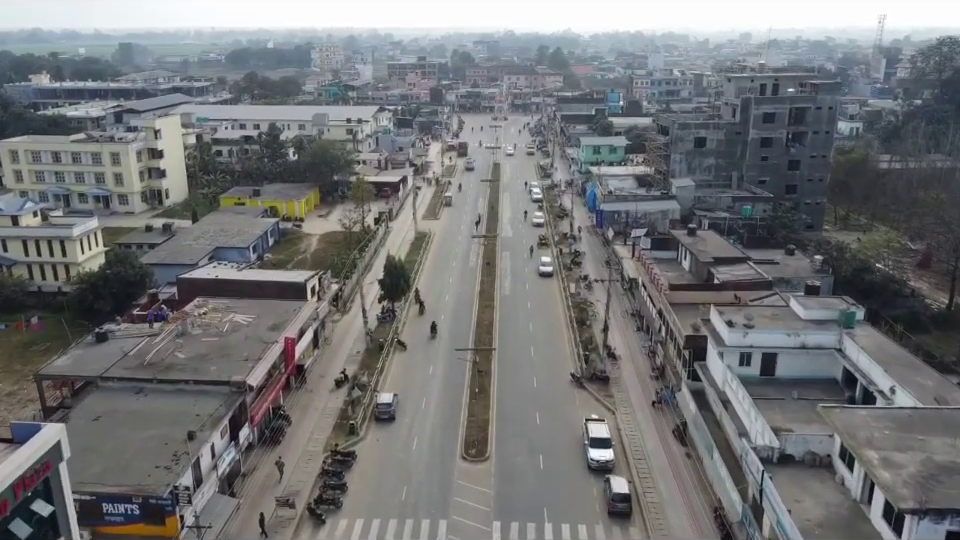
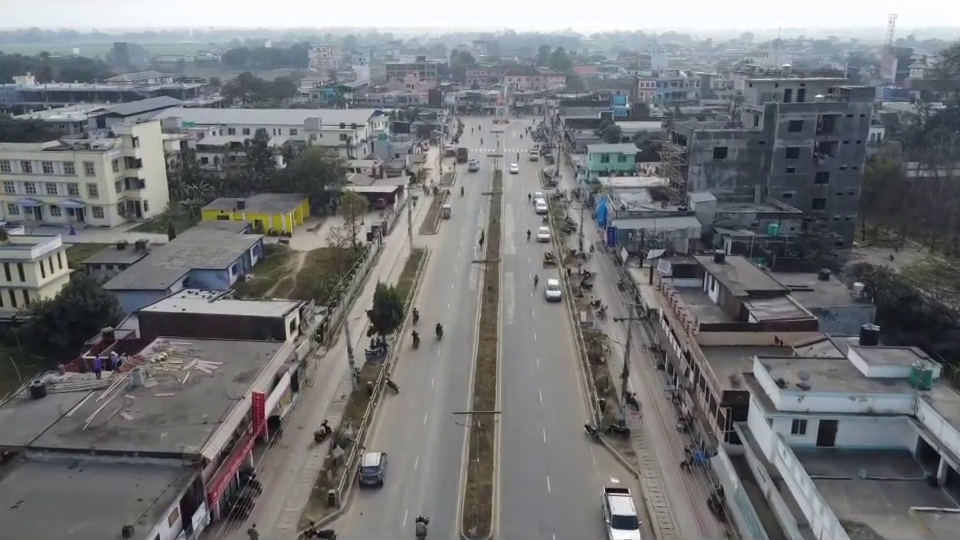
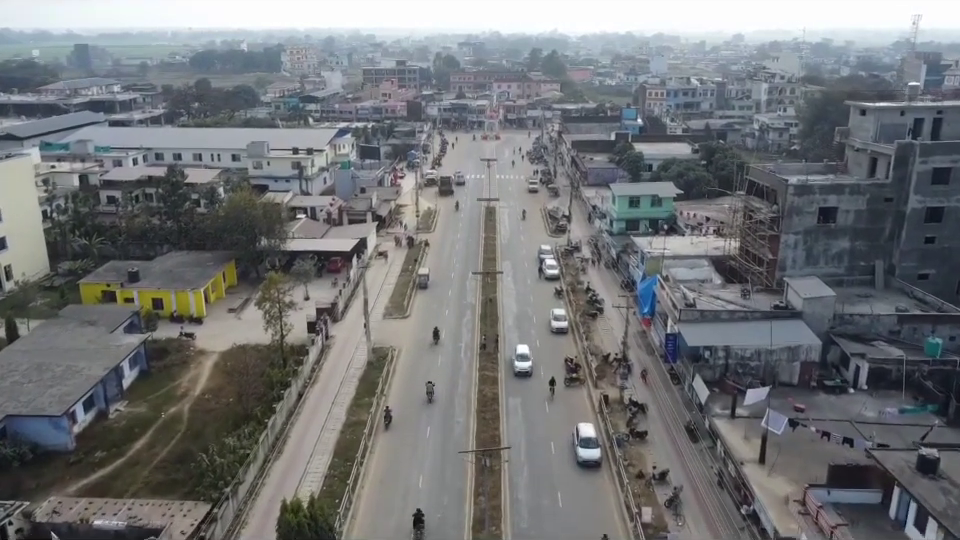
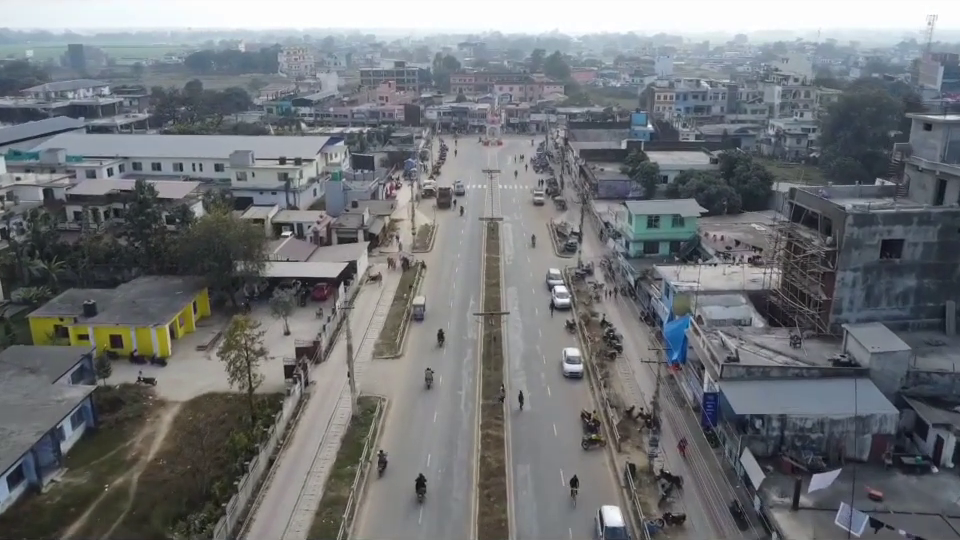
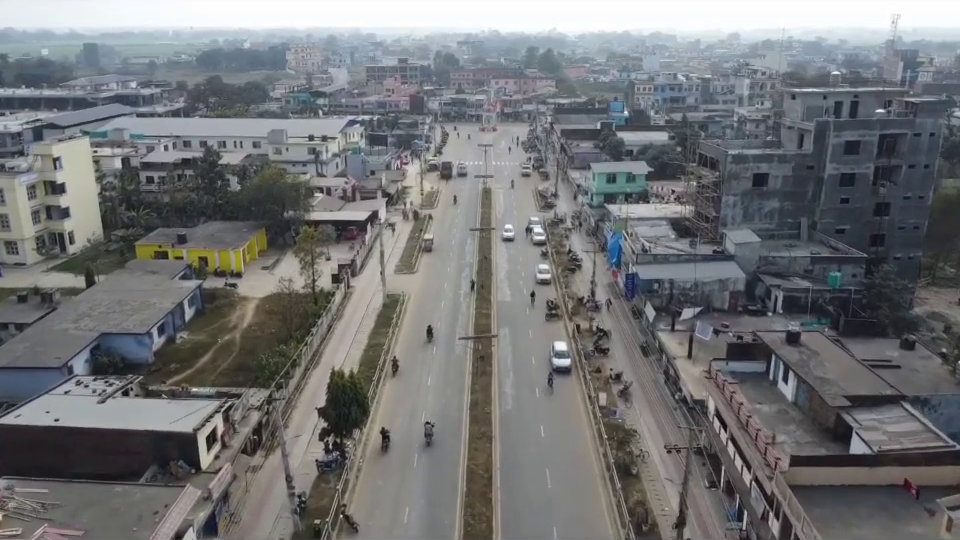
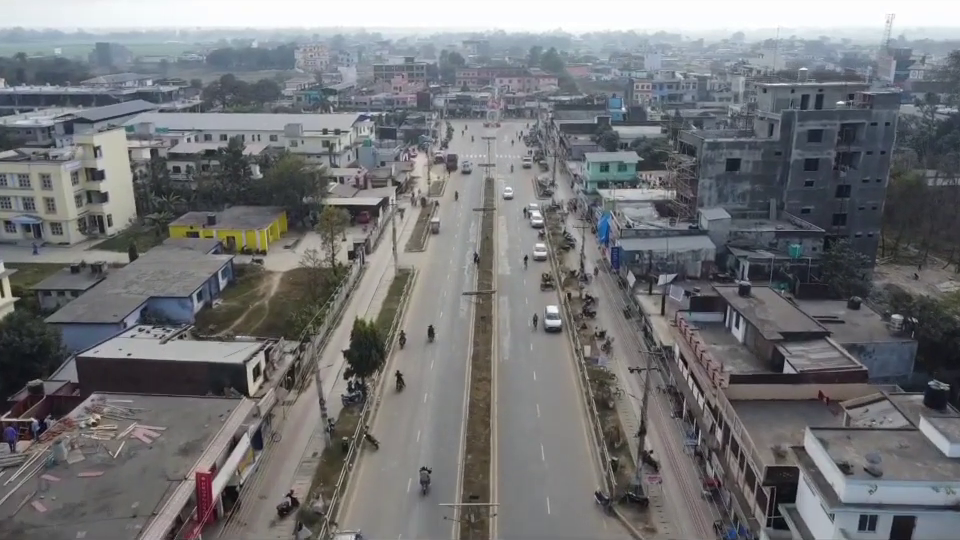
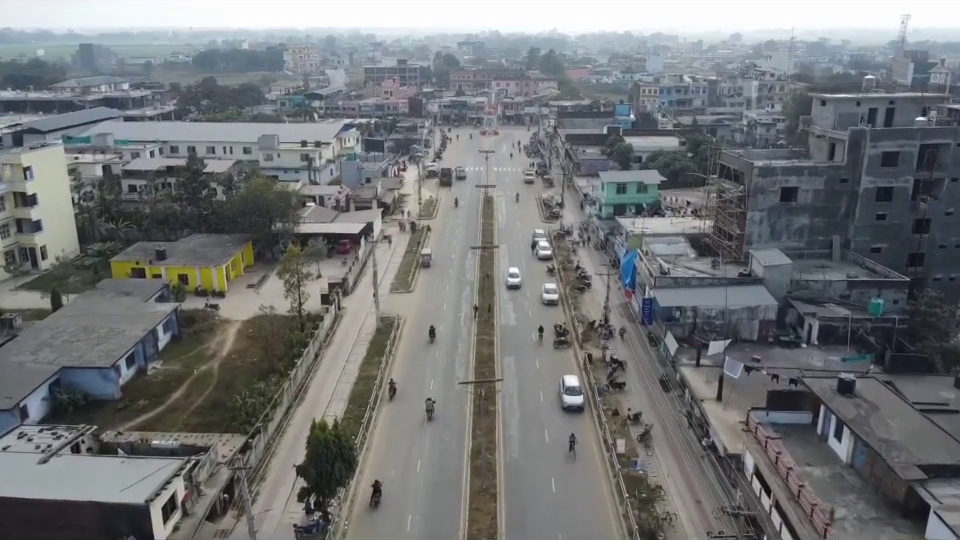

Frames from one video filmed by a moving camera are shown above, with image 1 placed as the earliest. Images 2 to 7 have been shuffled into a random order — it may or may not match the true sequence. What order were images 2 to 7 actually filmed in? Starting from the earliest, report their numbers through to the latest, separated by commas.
2, 6, 5, 7, 3, 4
